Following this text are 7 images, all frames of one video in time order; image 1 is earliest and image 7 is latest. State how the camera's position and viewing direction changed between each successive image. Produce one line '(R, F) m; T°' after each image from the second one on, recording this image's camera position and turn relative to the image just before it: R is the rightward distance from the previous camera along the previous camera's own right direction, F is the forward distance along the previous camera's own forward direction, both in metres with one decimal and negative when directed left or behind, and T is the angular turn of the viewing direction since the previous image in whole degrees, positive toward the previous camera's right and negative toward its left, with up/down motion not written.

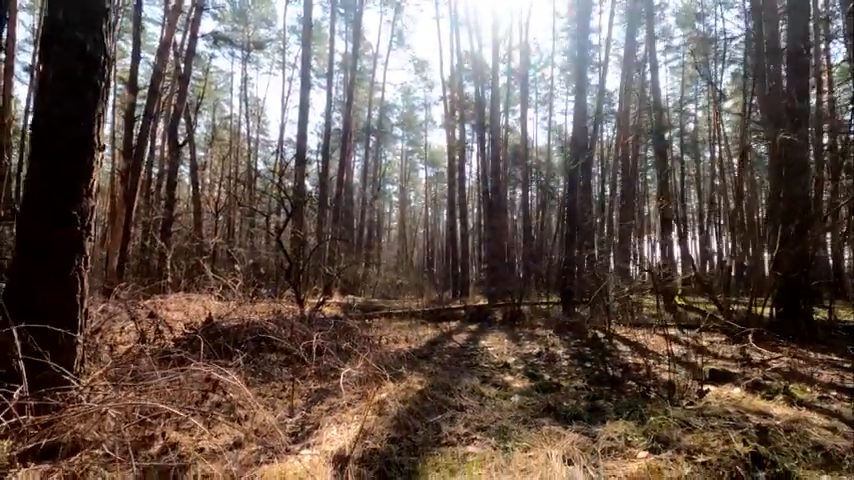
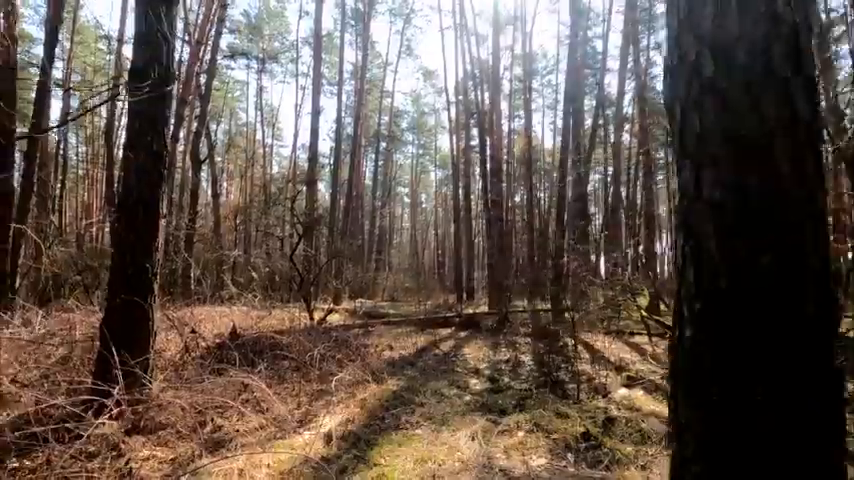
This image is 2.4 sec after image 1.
(+0.3, -1.2) m; -1°
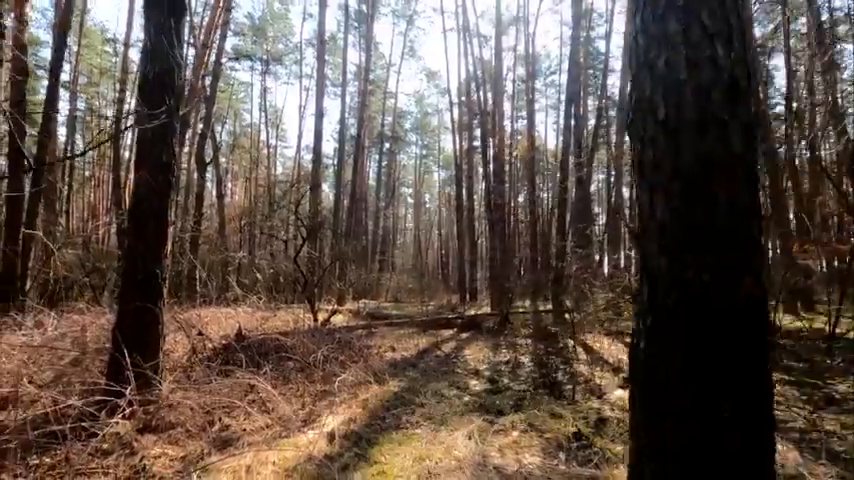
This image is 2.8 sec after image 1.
(0.0, -0.1) m; 0°
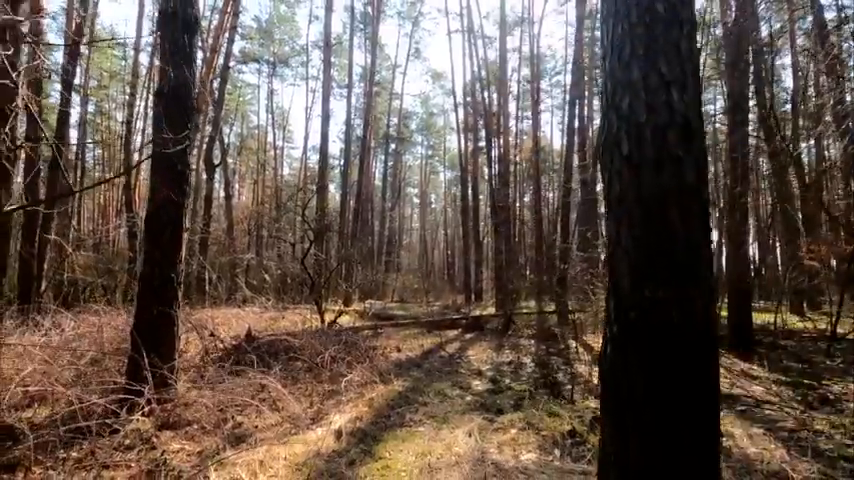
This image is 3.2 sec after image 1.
(0.0, -0.2) m; -1°
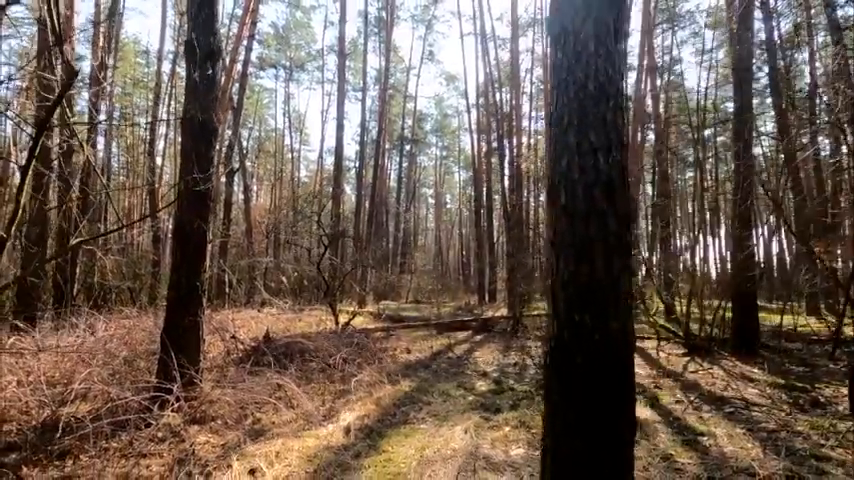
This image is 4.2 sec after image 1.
(+0.1, -0.3) m; -2°
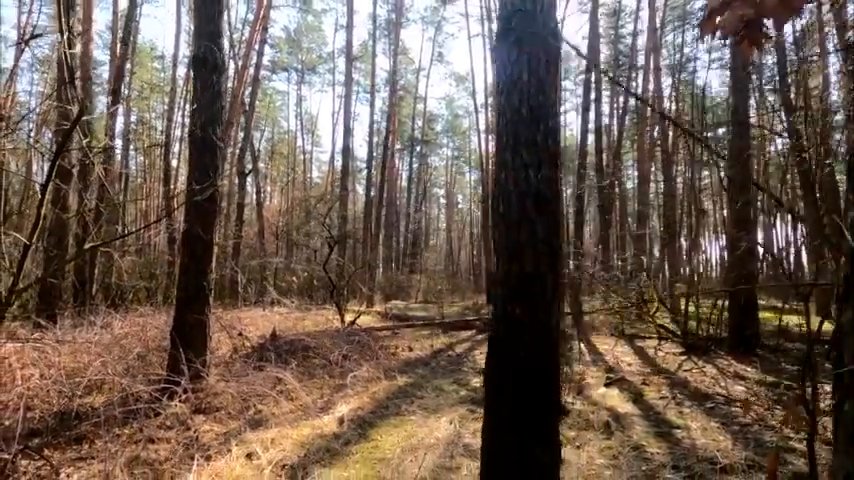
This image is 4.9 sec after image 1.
(+0.2, -0.3) m; -1°
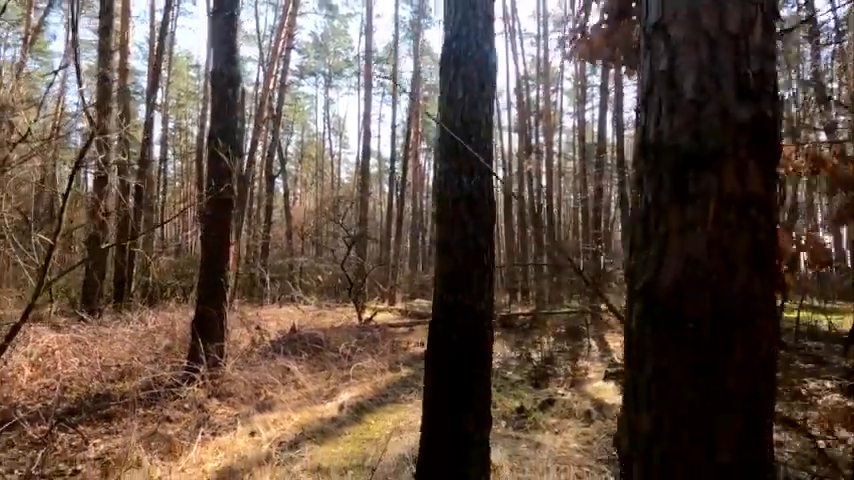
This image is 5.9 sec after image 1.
(+0.3, -0.3) m; -3°
